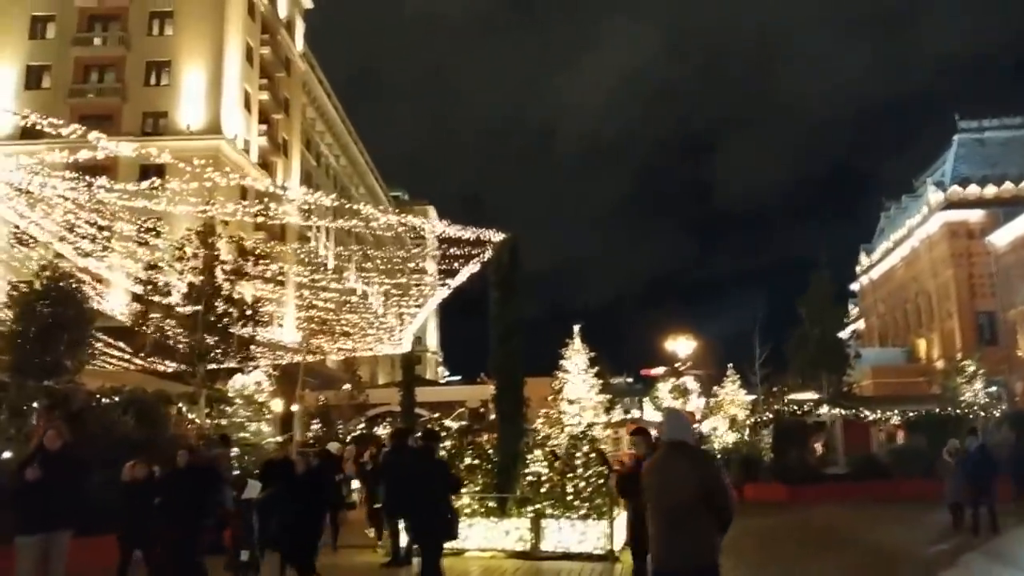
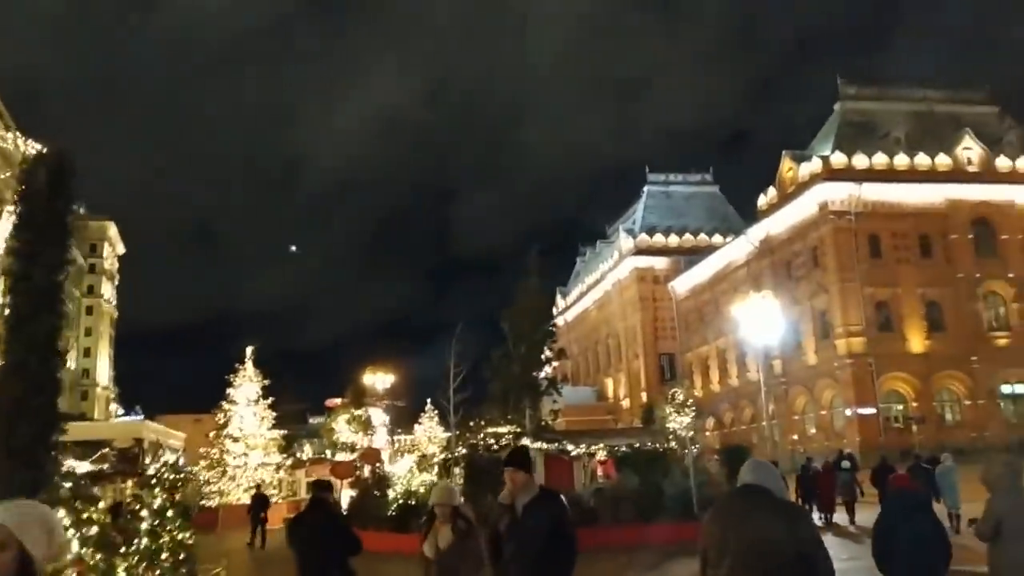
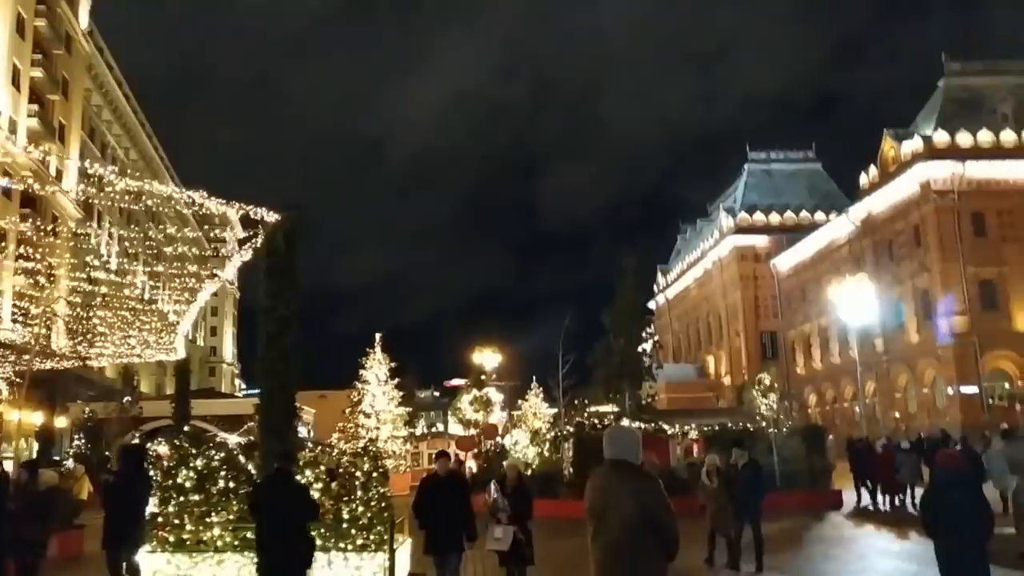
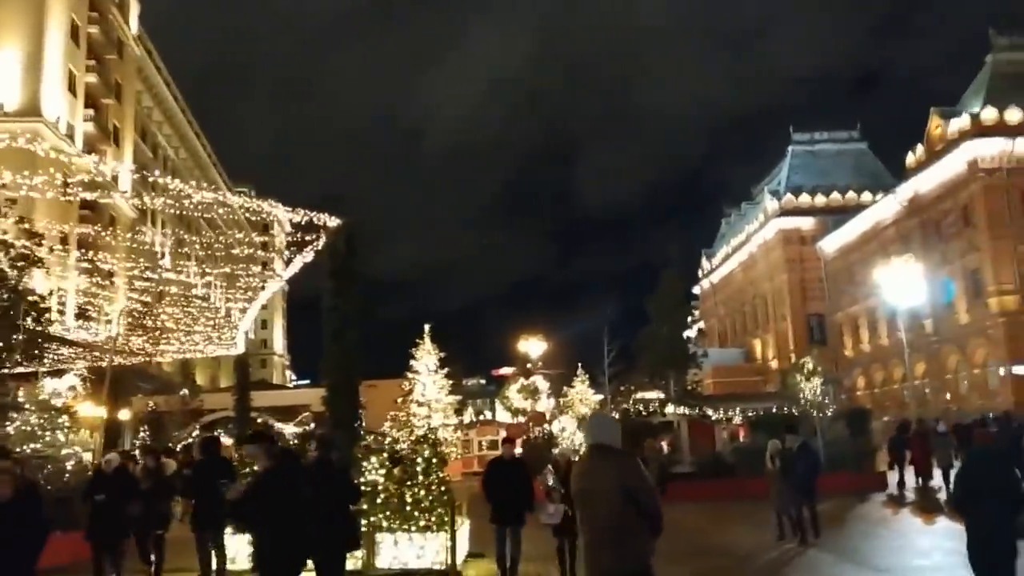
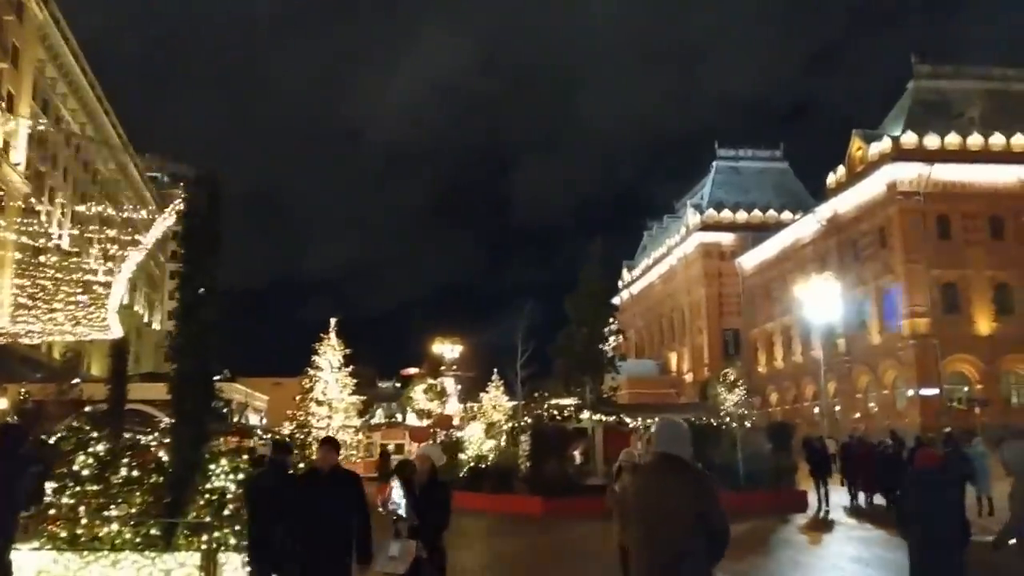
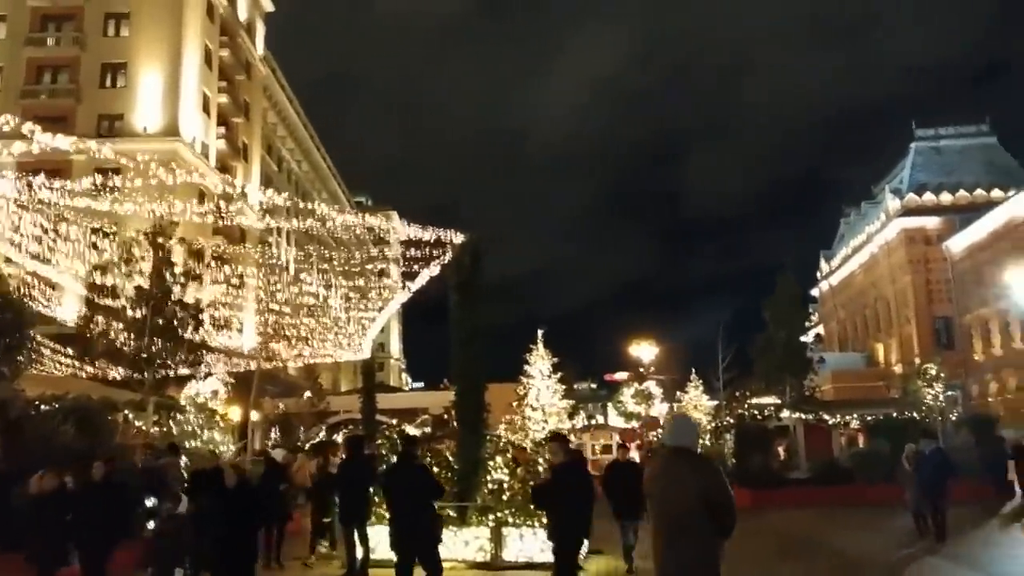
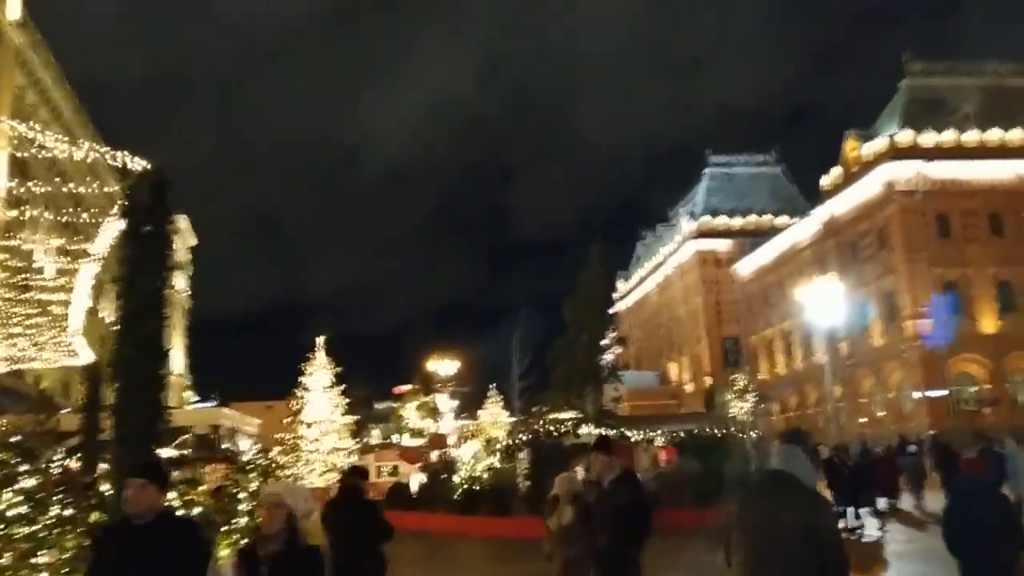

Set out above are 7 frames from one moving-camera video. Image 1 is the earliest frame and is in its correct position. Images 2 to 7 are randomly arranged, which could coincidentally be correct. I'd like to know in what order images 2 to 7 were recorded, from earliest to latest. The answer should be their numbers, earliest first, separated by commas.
6, 4, 3, 5, 7, 2
